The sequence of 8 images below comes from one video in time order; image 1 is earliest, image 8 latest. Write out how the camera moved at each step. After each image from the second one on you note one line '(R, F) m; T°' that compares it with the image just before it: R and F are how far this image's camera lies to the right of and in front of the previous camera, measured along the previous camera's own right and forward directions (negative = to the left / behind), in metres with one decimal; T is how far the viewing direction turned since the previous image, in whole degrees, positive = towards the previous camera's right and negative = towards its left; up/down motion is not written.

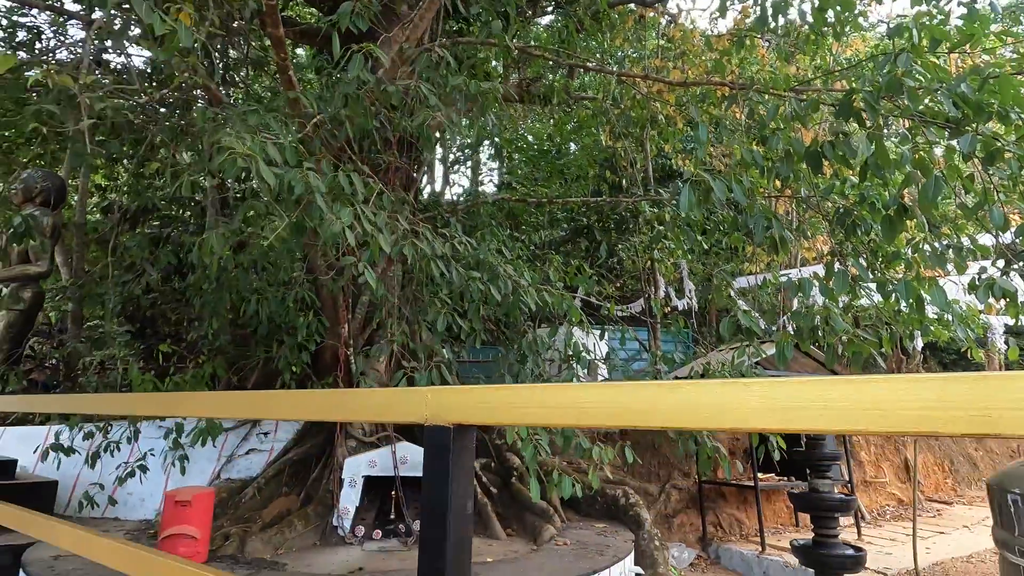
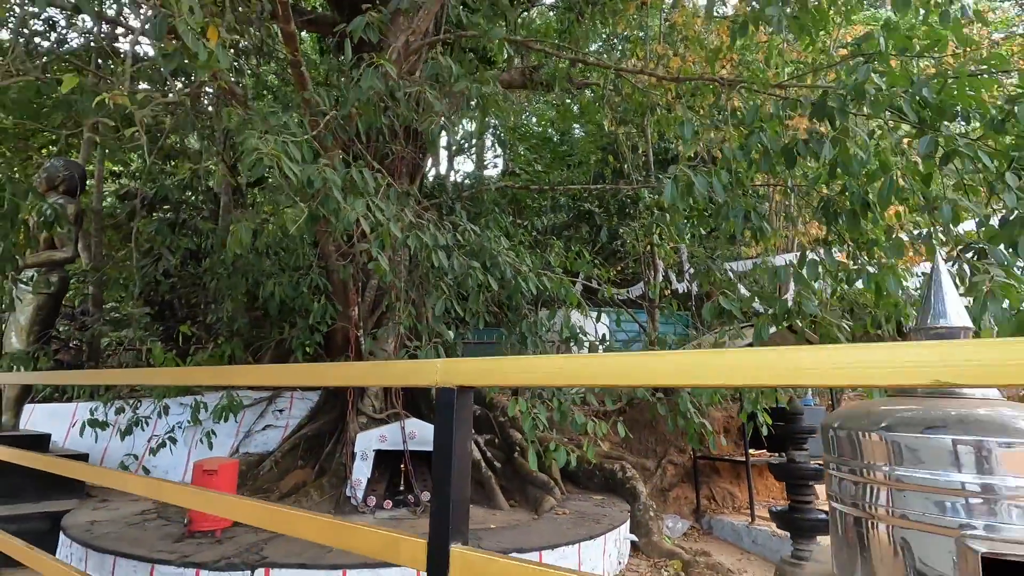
(0.0, -0.2) m; -1°
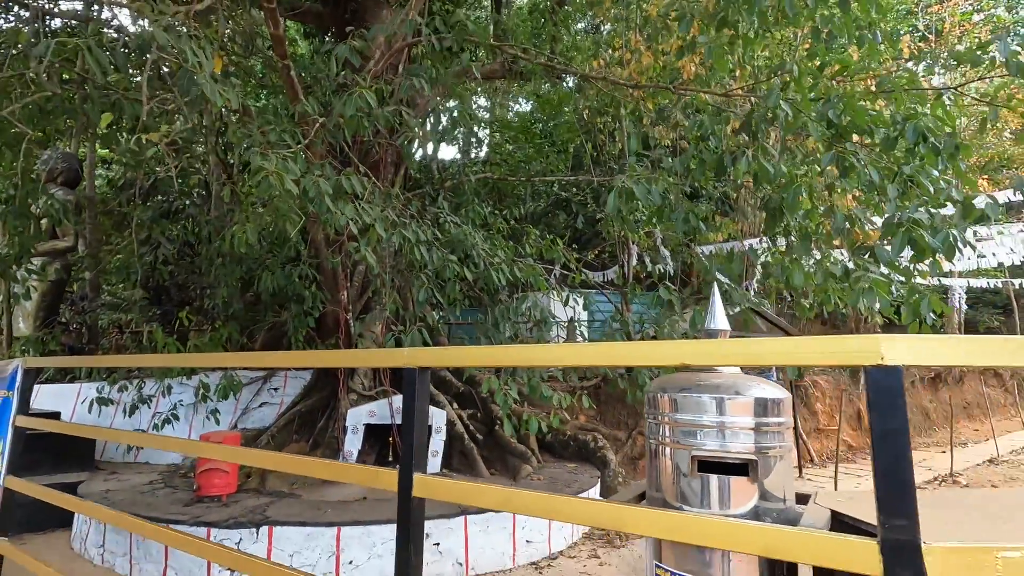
(+0.1, -0.4) m; +1°
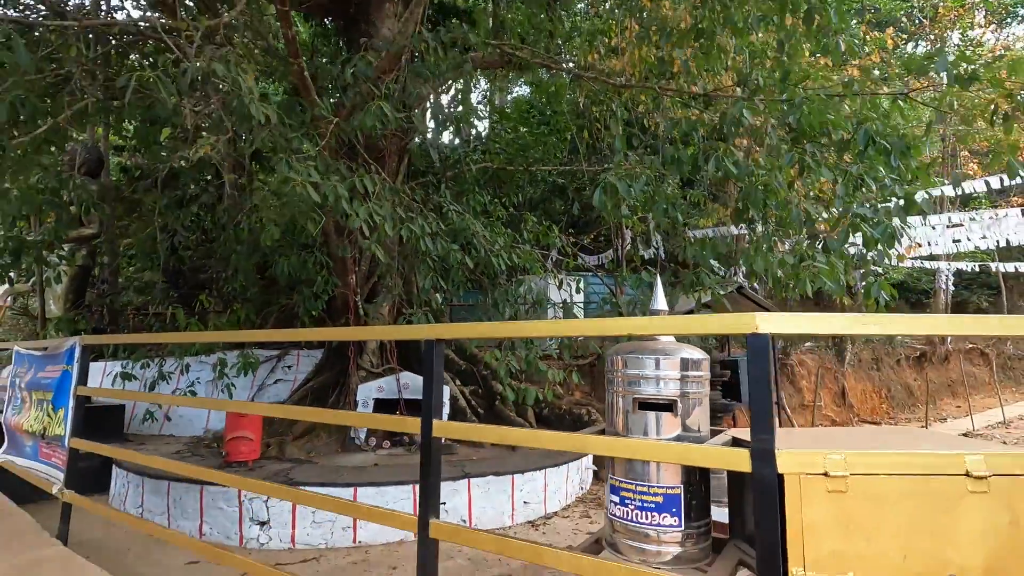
(0.0, -0.4) m; 0°
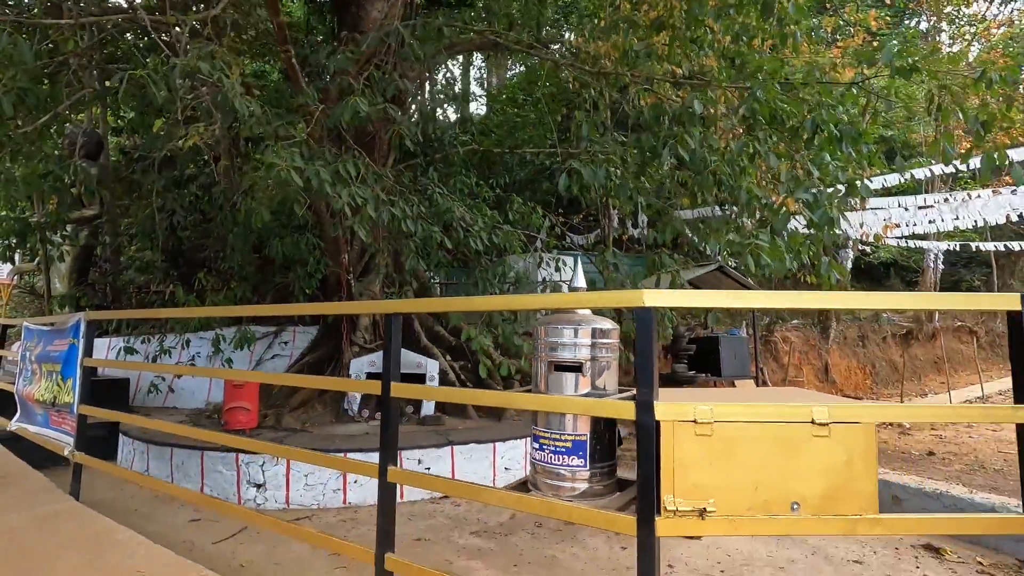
(+0.2, -0.3) m; 0°
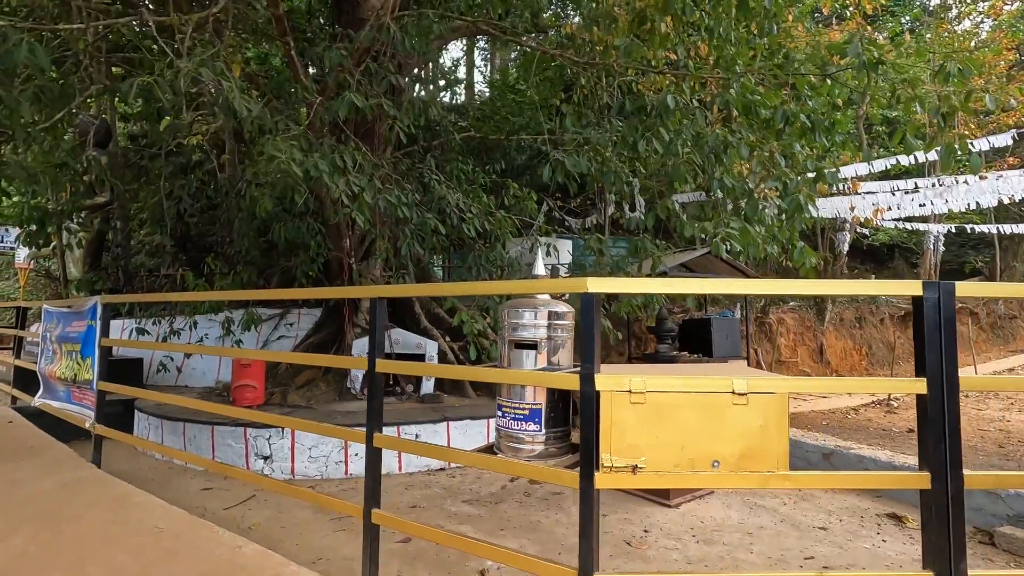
(+0.1, -0.2) m; -1°
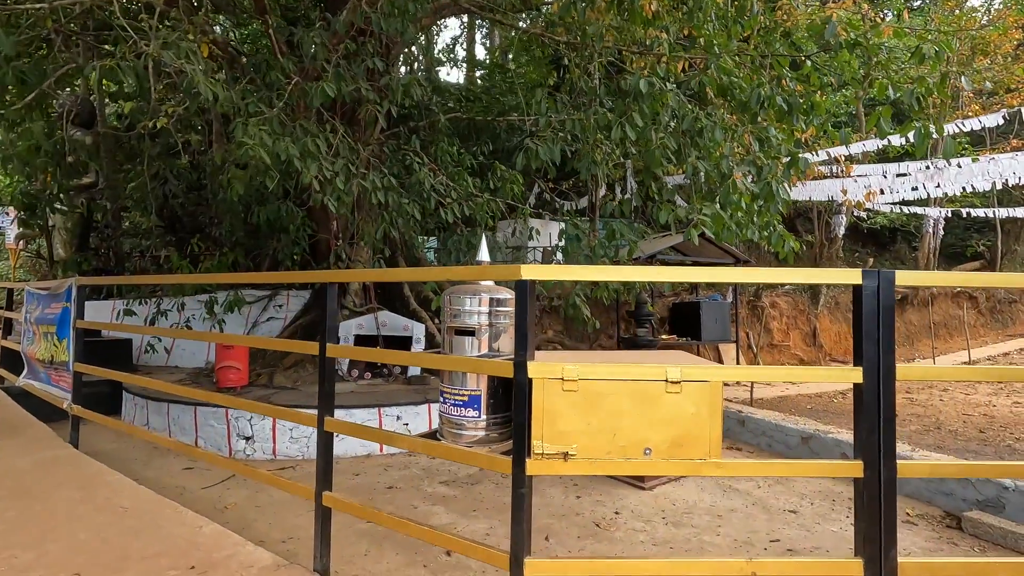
(+0.2, 0.0) m; 0°
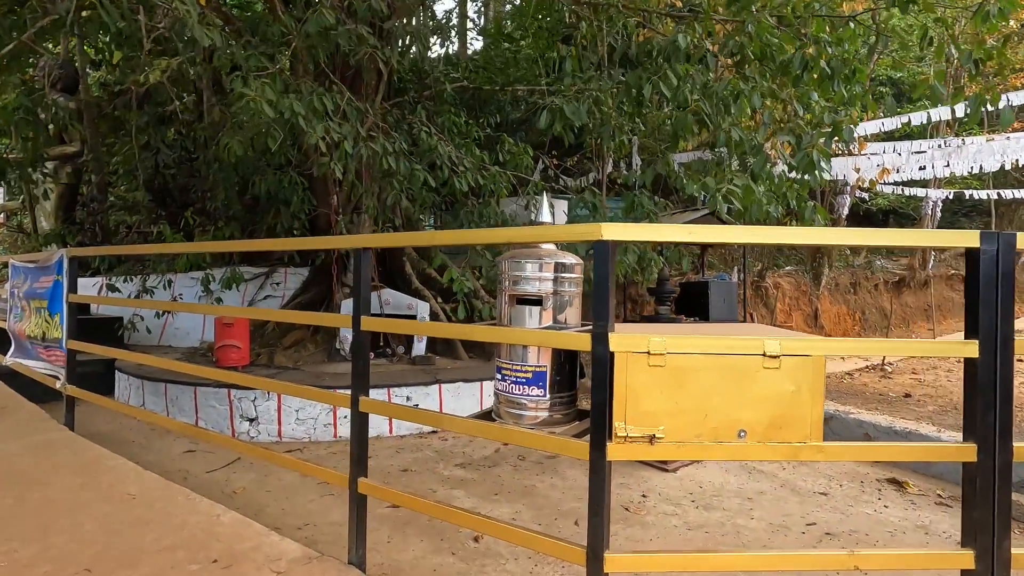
(-0.2, +0.2) m; +1°
